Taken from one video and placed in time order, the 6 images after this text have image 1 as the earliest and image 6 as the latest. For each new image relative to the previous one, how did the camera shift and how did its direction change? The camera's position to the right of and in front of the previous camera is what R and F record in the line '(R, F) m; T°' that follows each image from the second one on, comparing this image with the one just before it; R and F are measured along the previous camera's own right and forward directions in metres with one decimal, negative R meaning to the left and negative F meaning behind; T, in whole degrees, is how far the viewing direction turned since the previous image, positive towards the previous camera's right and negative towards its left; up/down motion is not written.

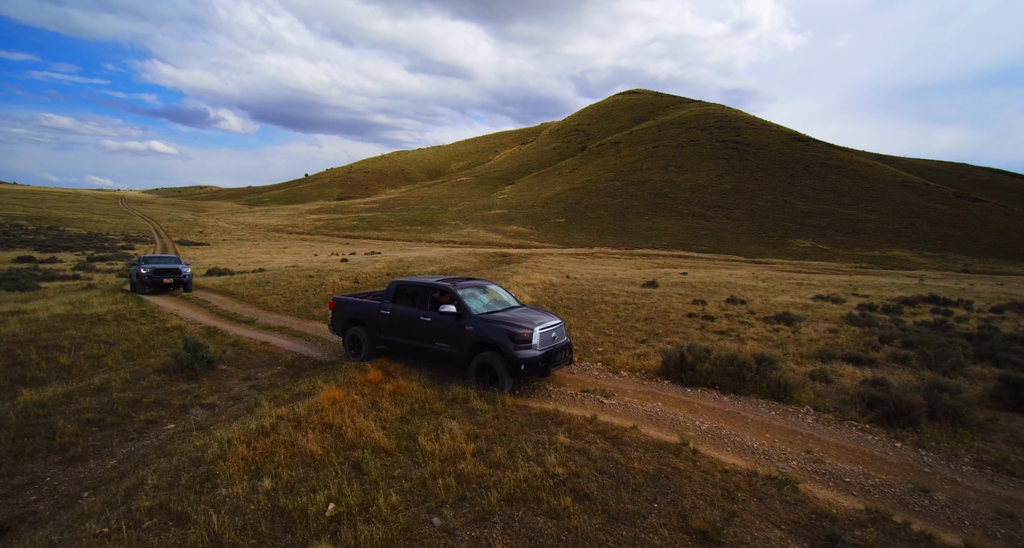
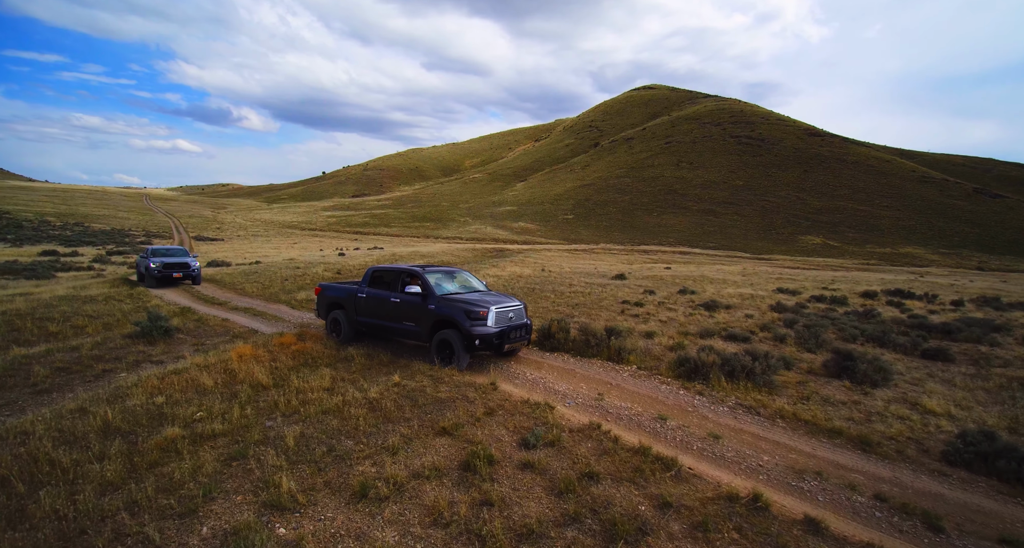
(+2.7, -1.7) m; -2°
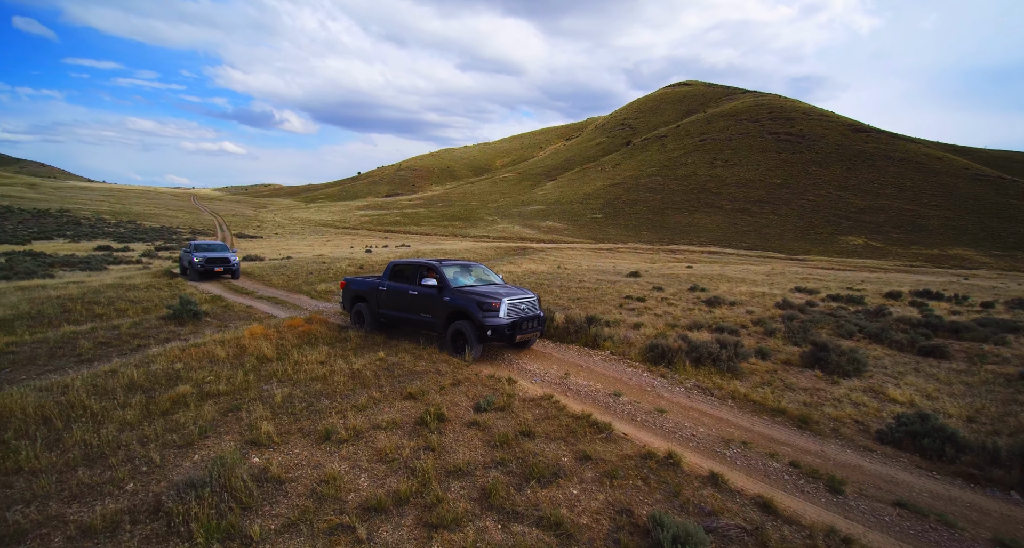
(+1.0, -0.8) m; -4°
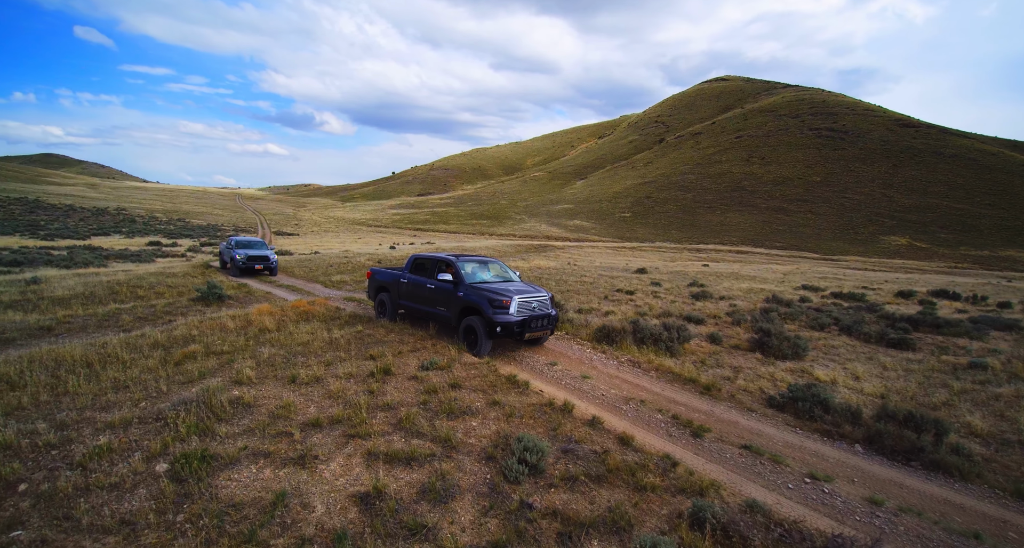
(+1.6, -1.3) m; -4°
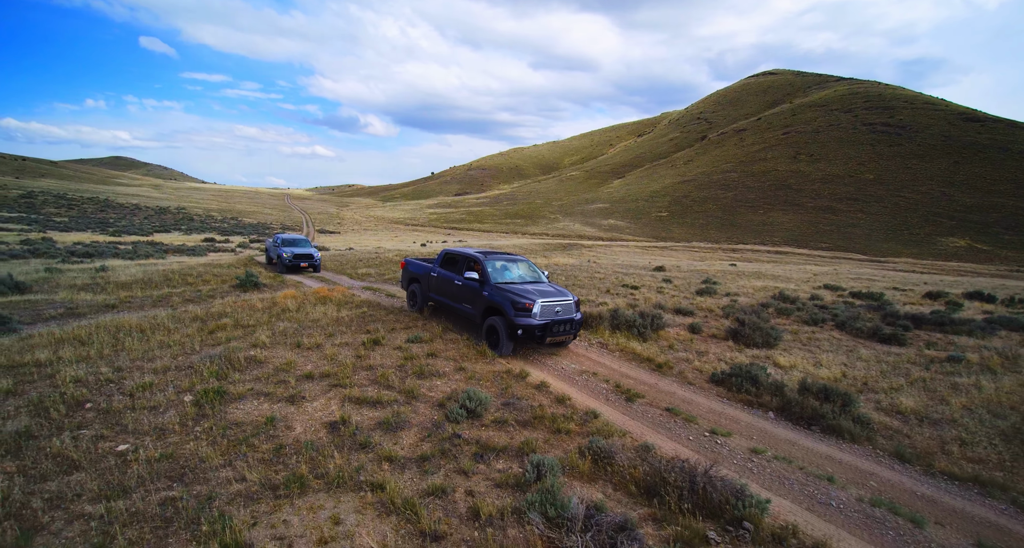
(+1.3, -1.2) m; -5°
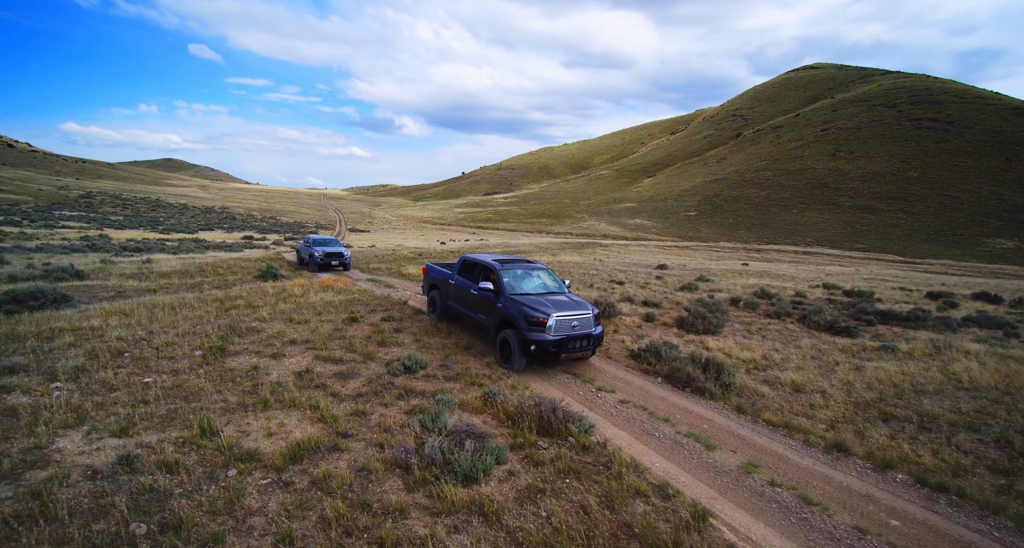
(+1.8, -1.7) m; -4°
